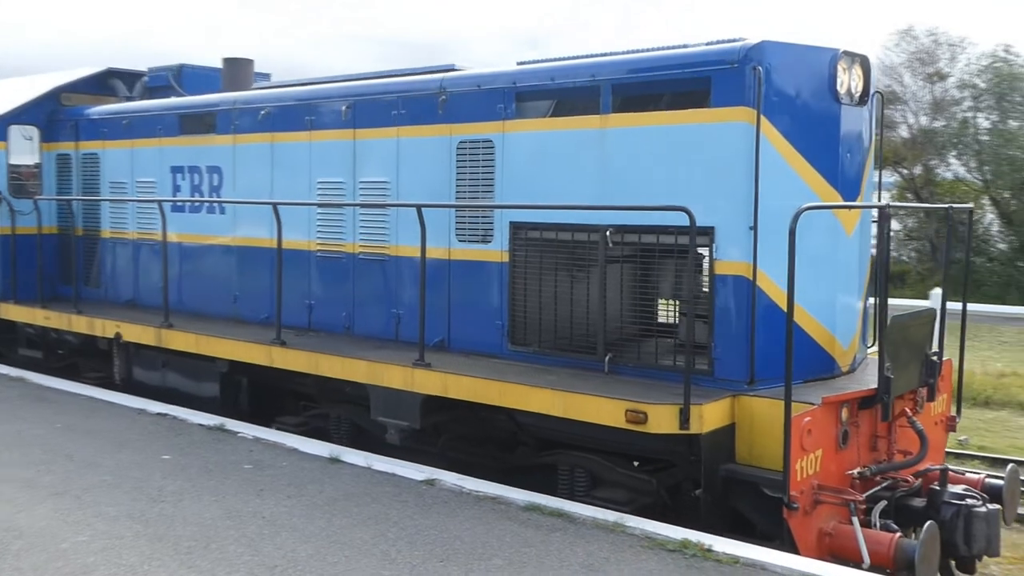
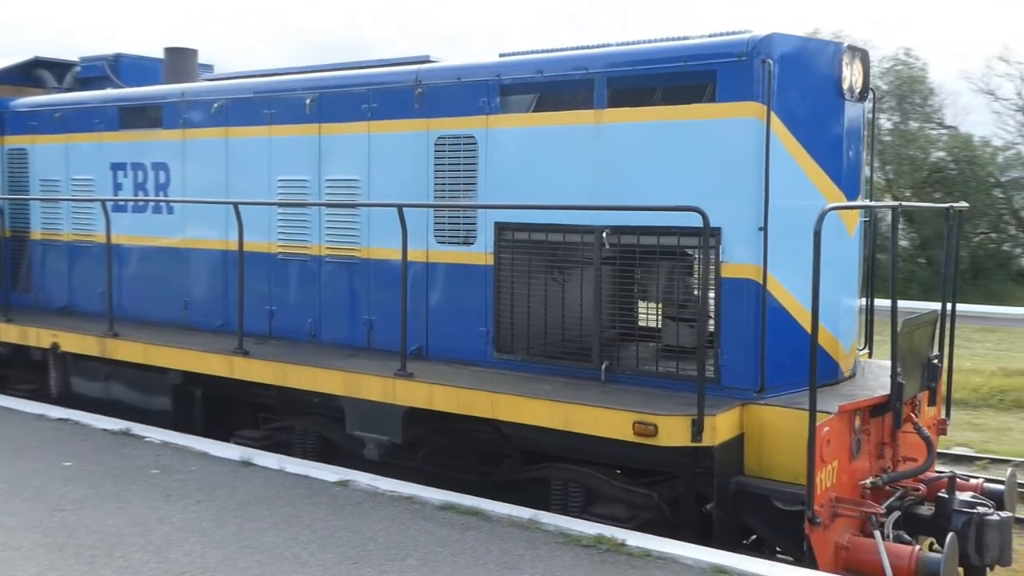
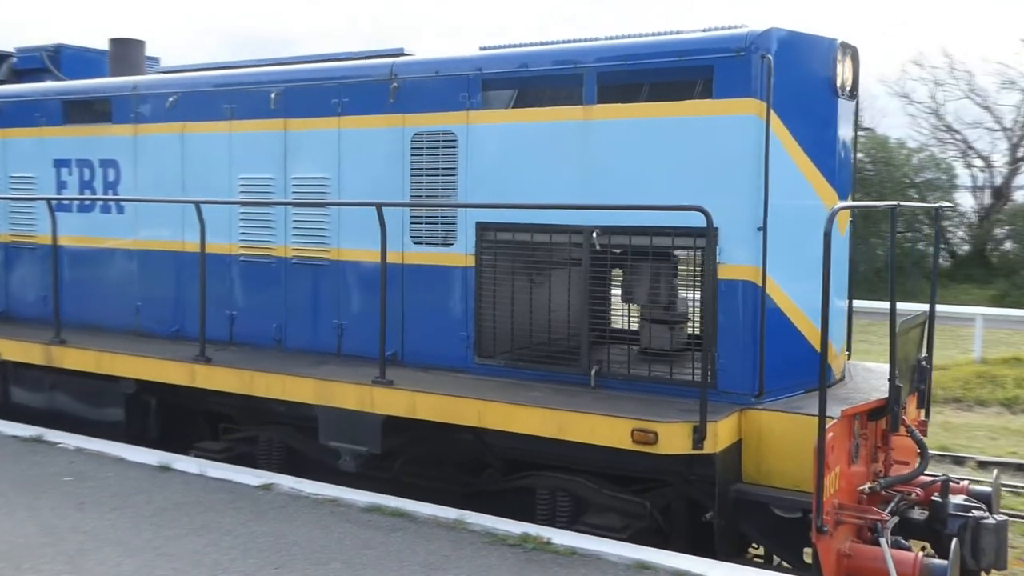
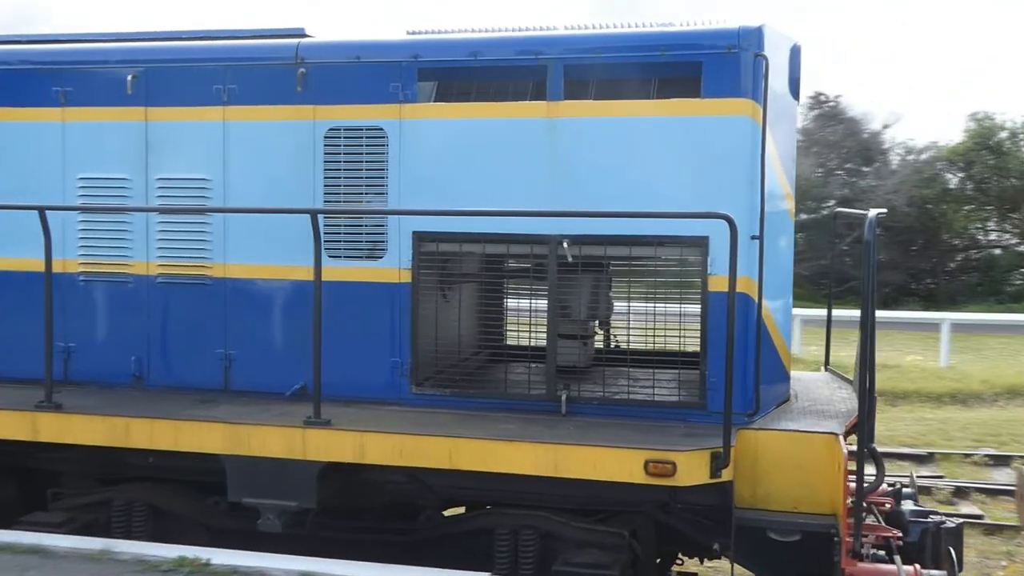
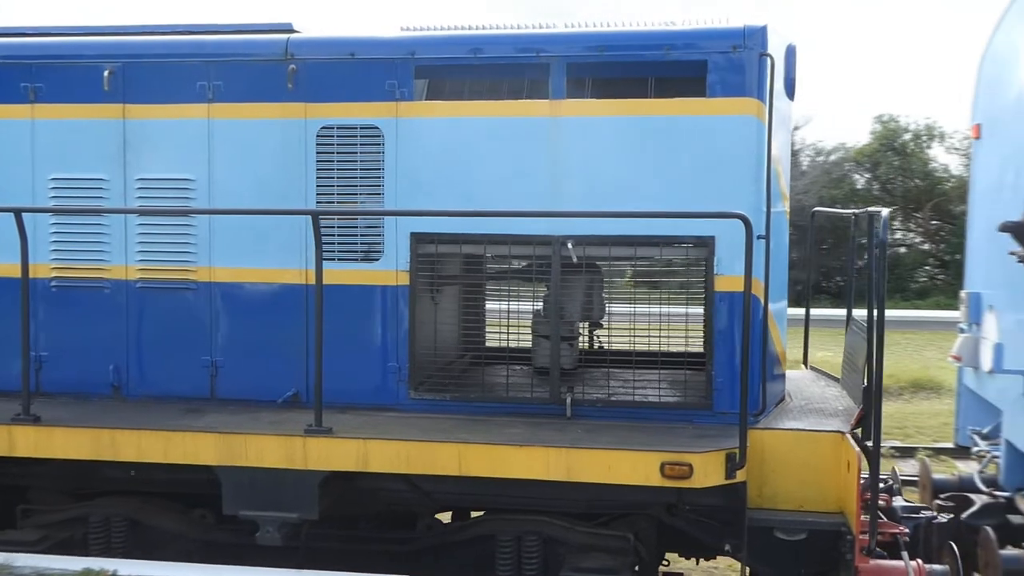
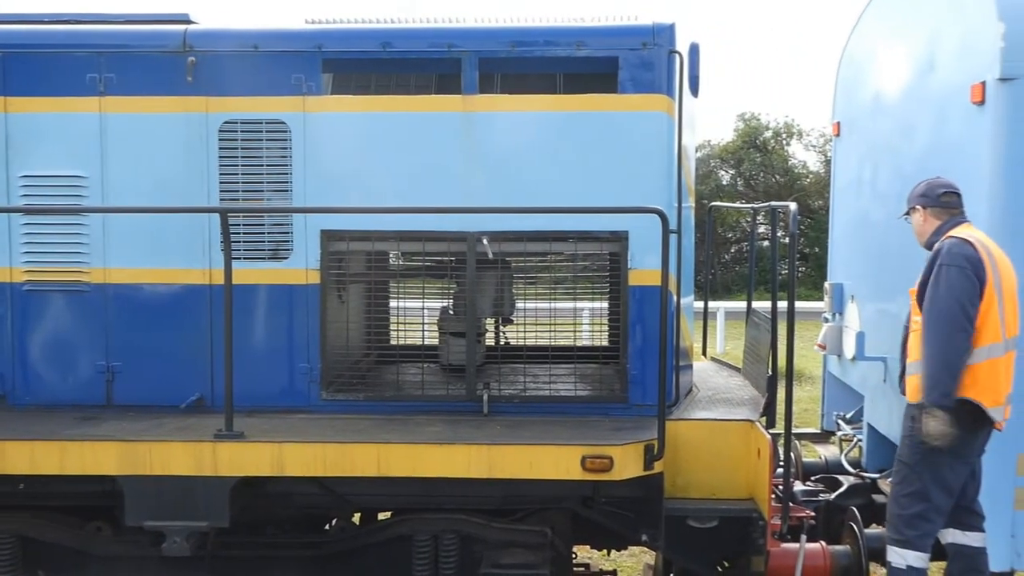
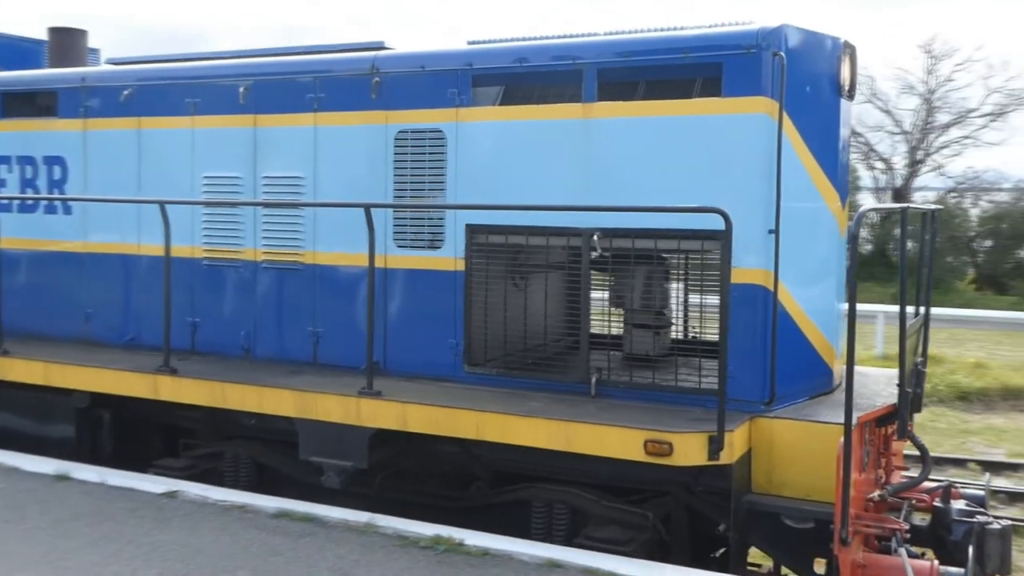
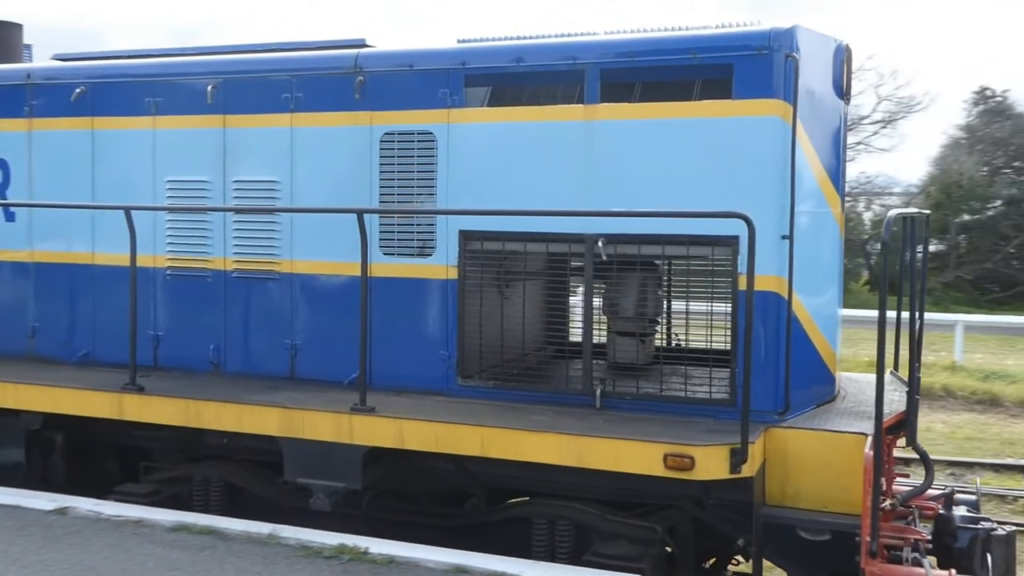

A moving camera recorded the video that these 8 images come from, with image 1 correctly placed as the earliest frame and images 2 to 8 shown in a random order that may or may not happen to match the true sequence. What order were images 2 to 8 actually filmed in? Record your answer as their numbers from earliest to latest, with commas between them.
2, 3, 7, 8, 4, 5, 6
